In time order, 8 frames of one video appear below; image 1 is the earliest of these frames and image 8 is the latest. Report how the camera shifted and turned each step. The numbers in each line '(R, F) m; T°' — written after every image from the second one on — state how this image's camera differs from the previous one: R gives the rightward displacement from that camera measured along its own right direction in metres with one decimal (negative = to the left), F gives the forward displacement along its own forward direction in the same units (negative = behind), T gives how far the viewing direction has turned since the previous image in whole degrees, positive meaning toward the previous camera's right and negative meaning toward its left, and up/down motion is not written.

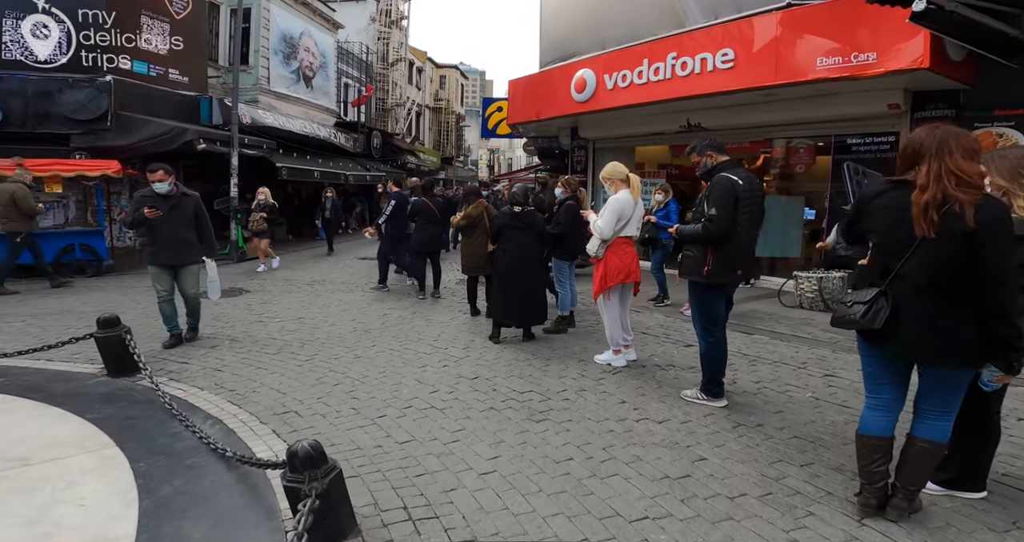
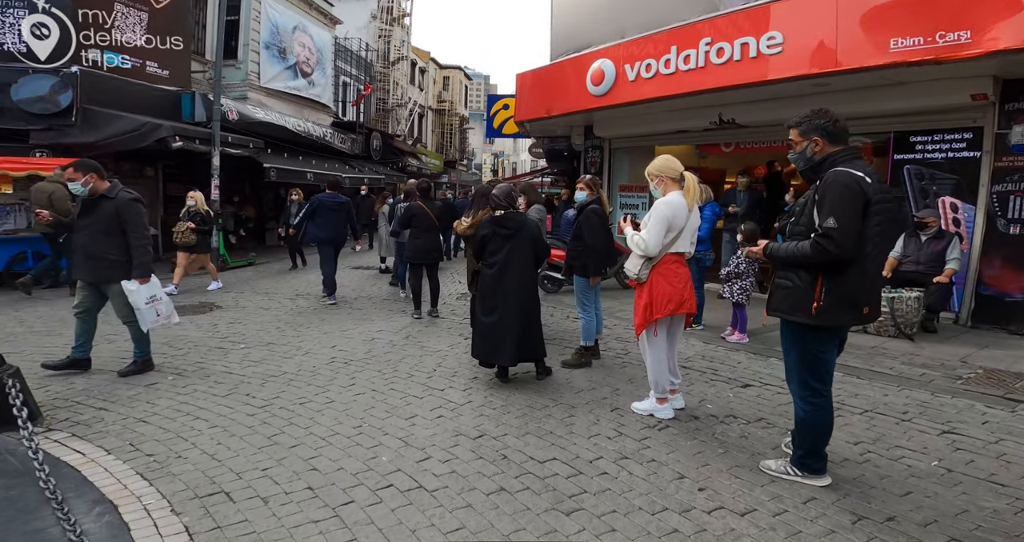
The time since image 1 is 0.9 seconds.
(-0.1, +1.4) m; 0°
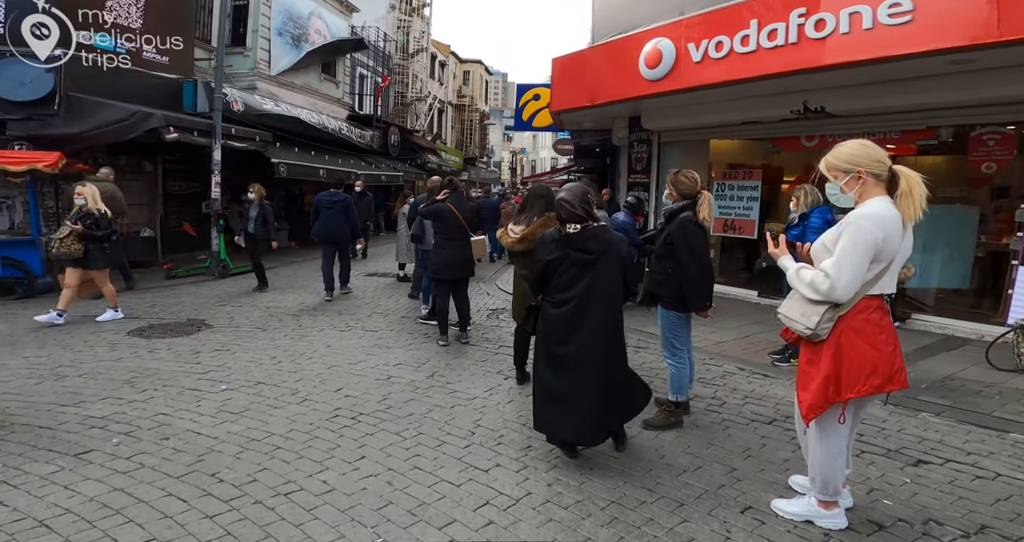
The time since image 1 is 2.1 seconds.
(-0.3, +1.6) m; -1°
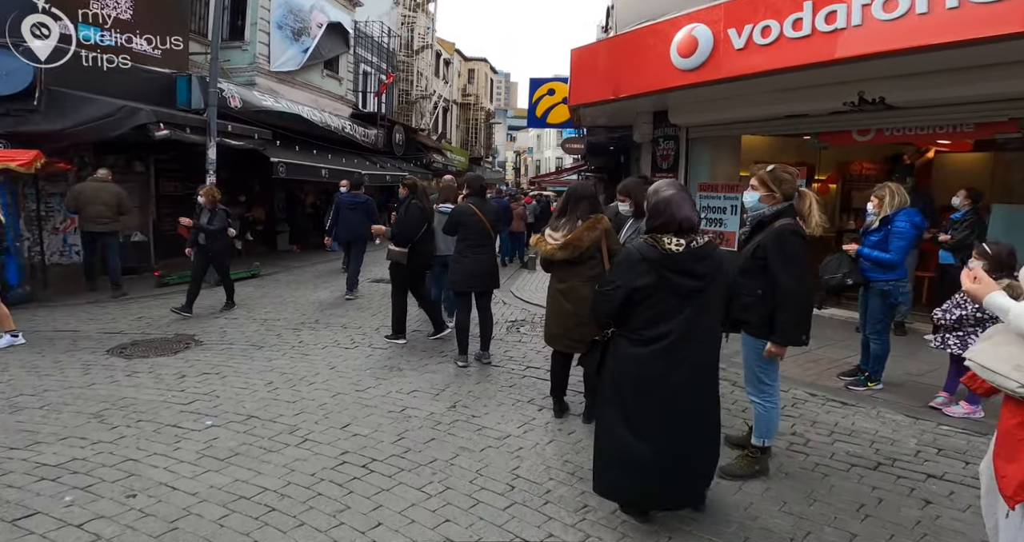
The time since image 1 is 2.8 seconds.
(-0.3, +0.8) m; 0°
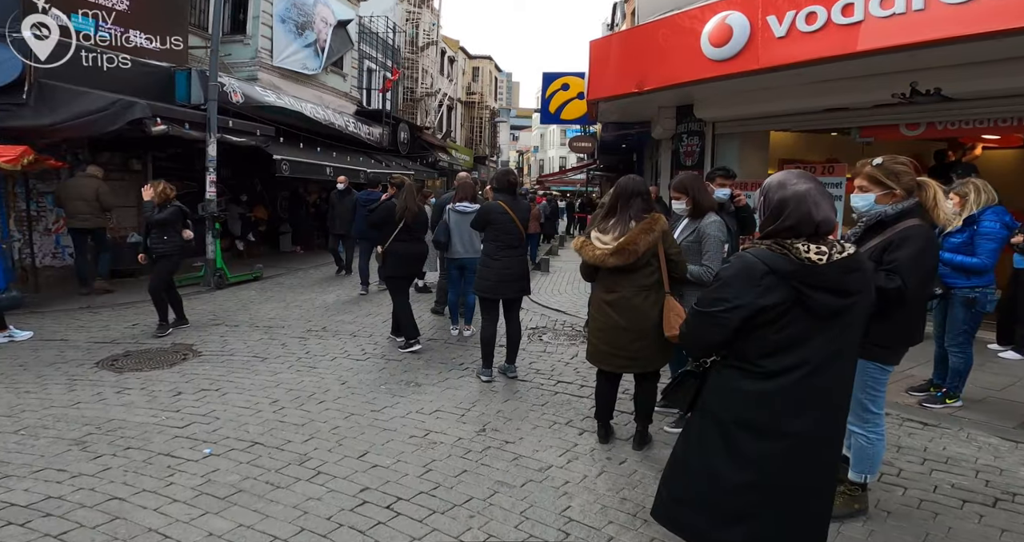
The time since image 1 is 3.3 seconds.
(-0.2, +0.6) m; 0°
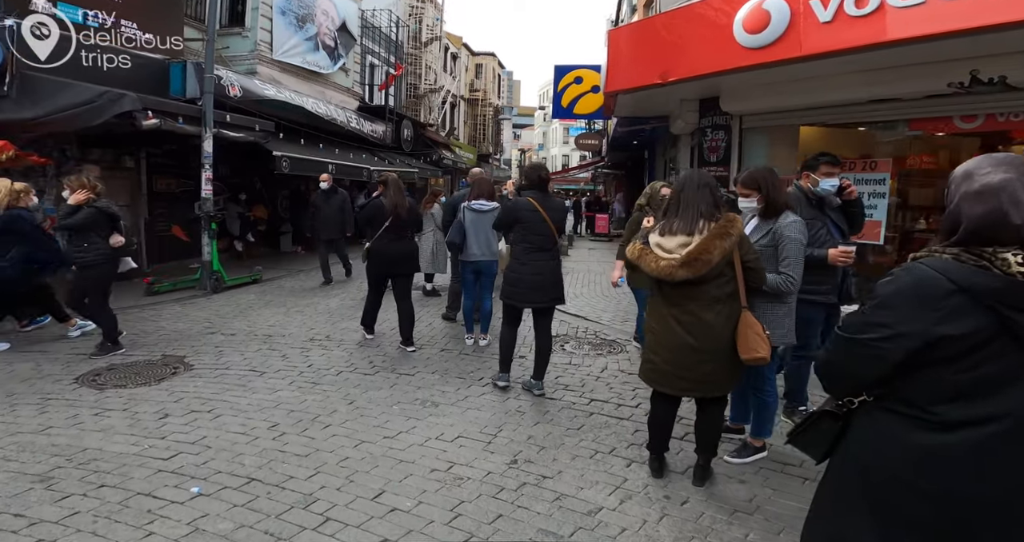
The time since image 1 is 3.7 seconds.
(-0.2, +0.6) m; 0°
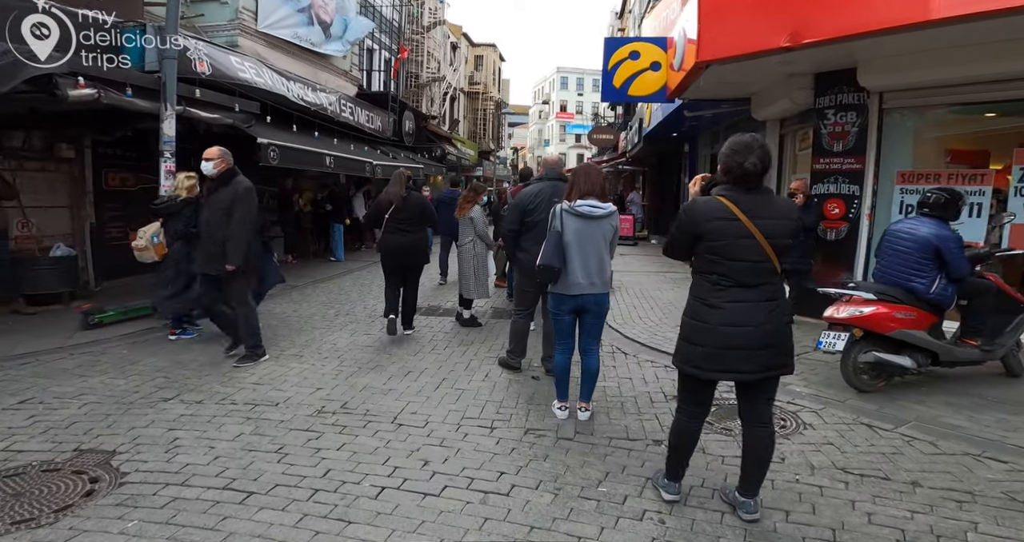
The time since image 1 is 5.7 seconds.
(-0.9, +2.3) m; +2°
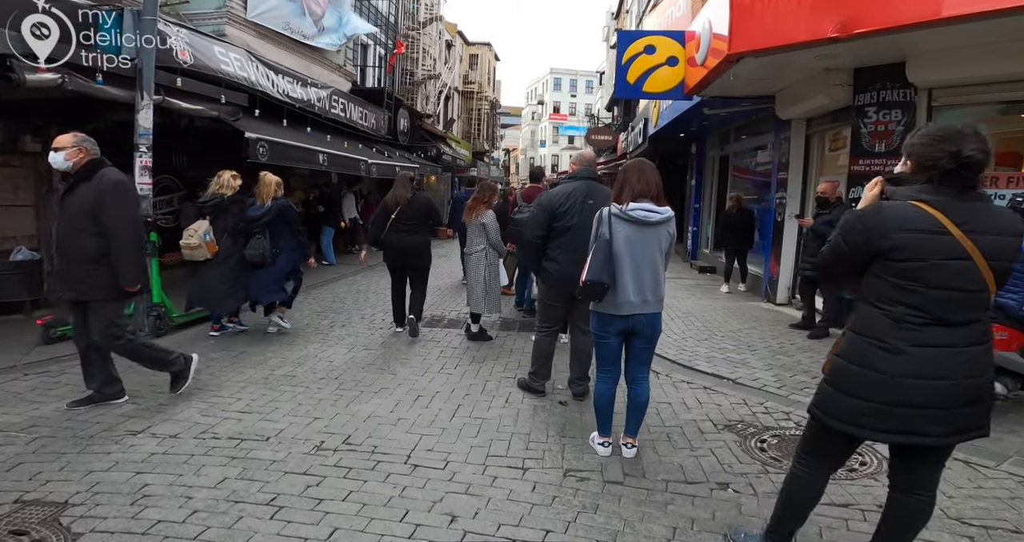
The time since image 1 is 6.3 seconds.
(-0.3, +0.7) m; +1°
